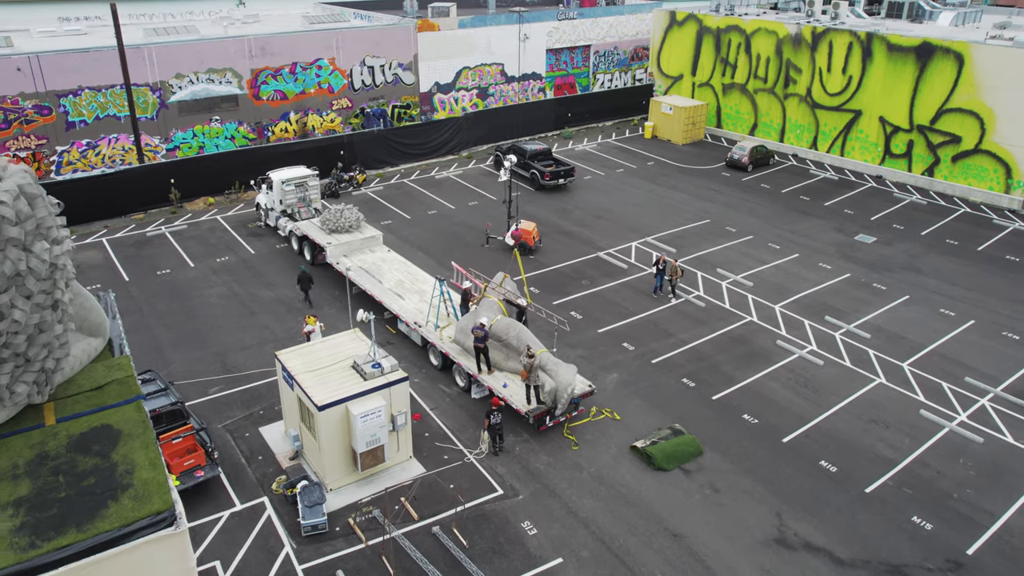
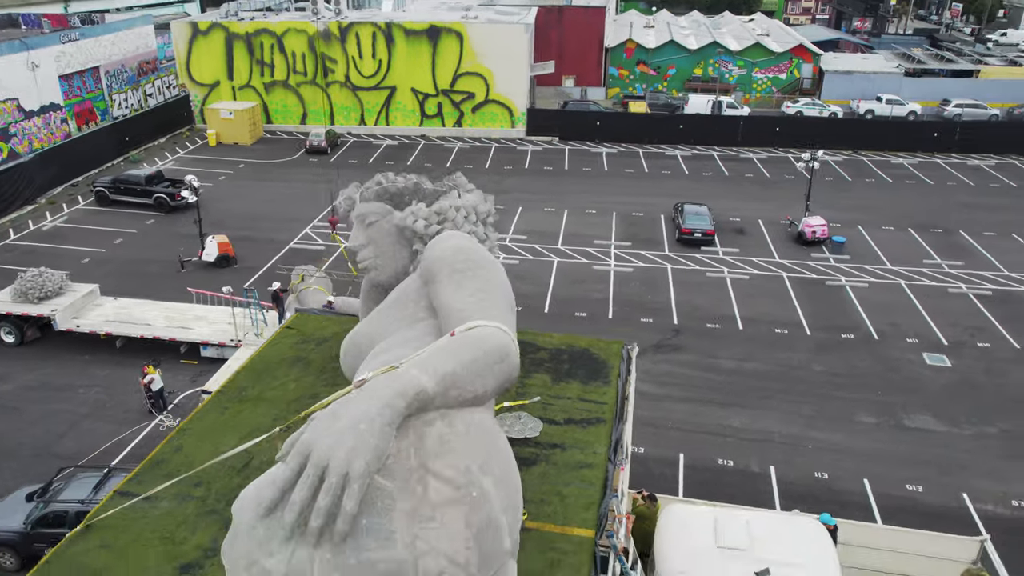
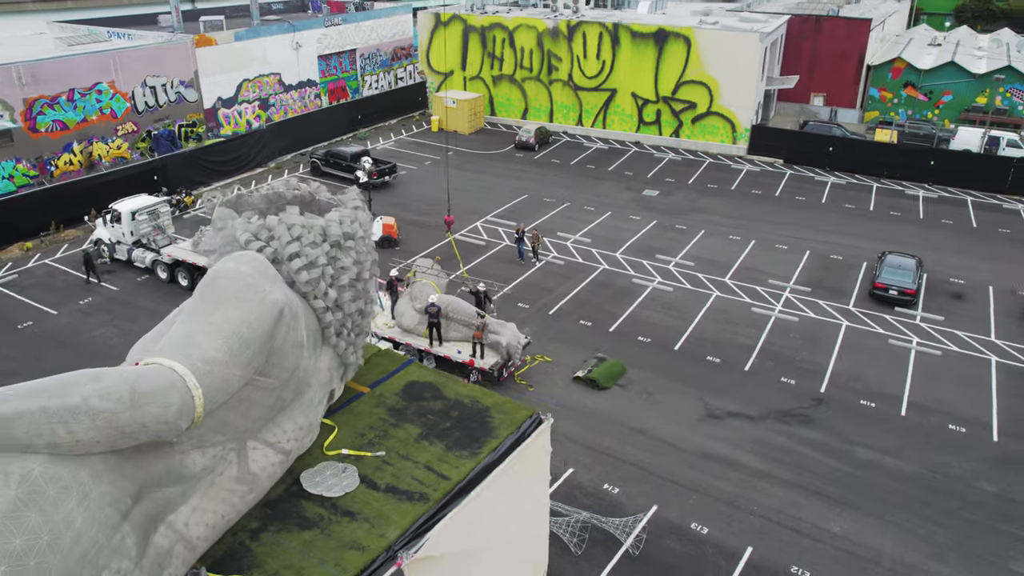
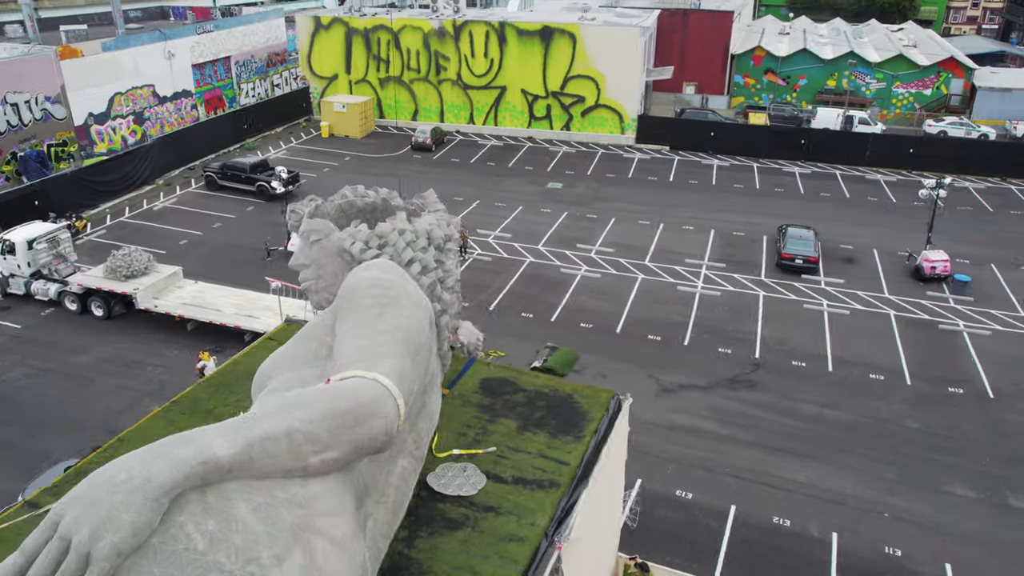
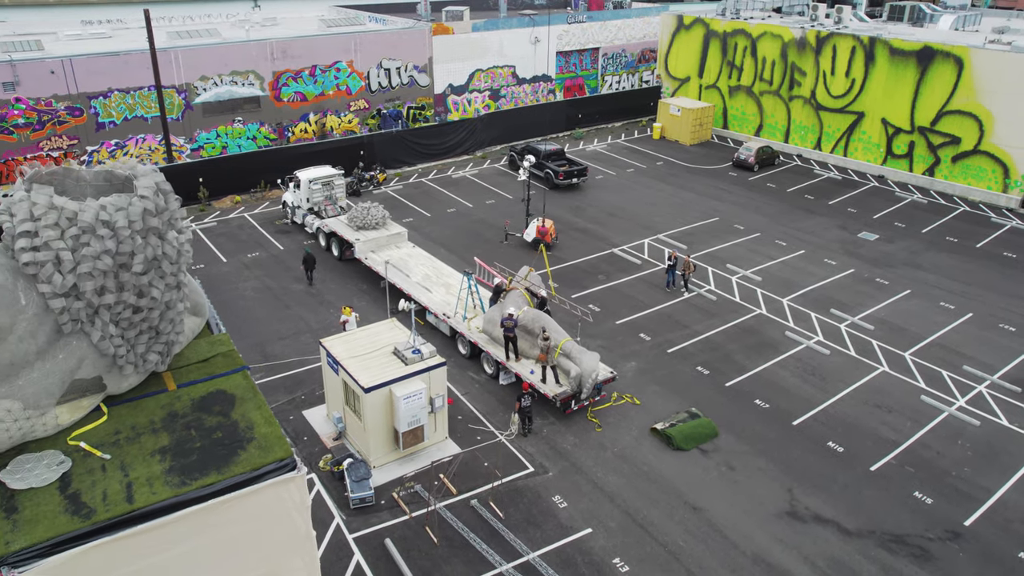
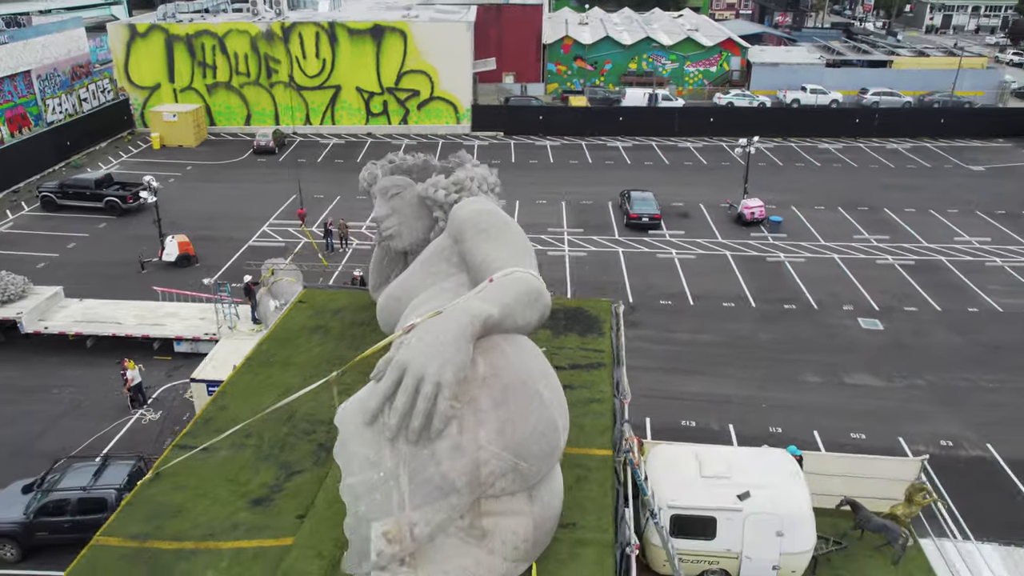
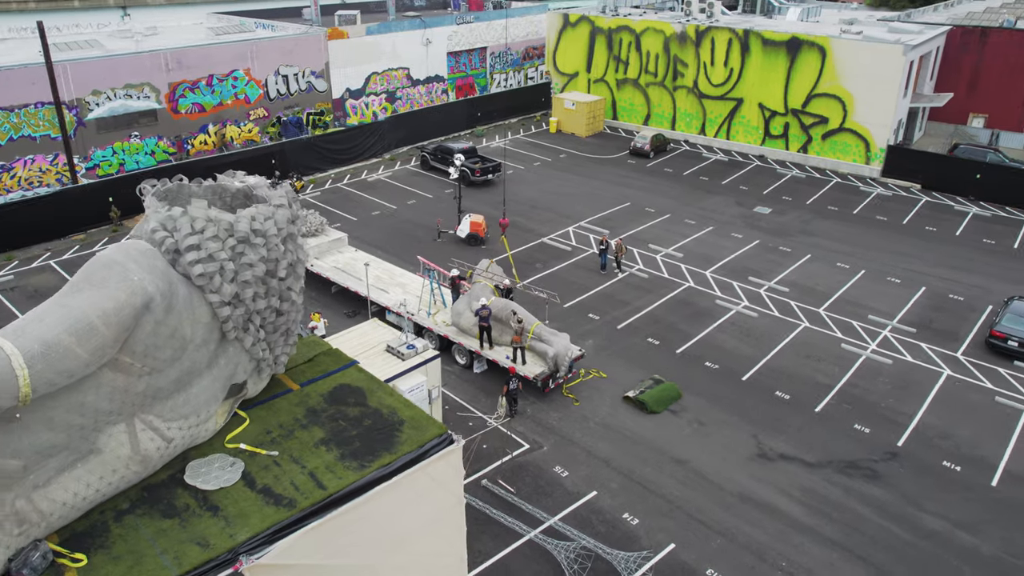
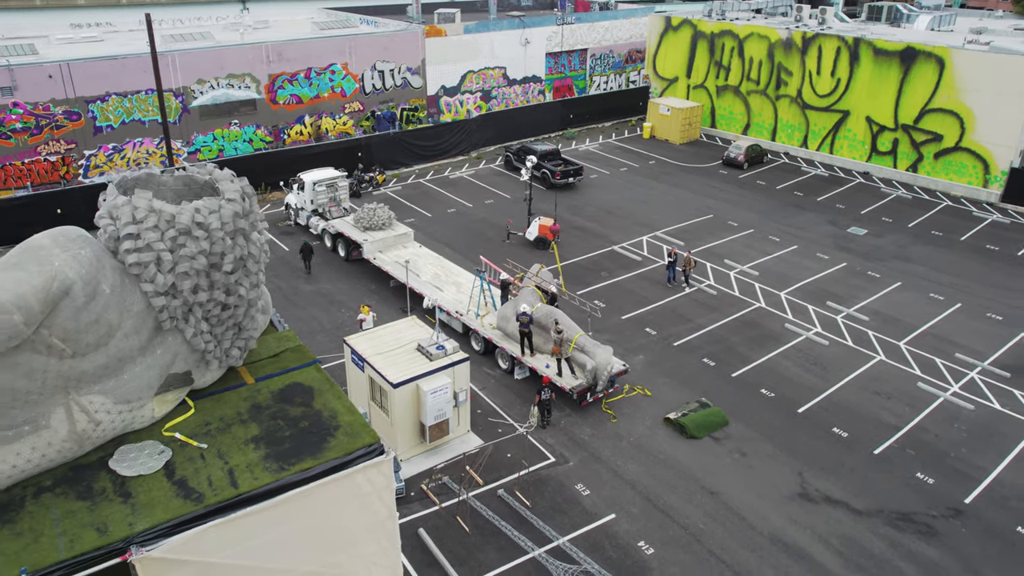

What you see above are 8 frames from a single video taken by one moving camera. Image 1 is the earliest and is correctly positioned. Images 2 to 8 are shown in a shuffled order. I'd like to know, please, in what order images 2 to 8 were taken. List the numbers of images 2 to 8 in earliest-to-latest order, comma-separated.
5, 8, 7, 3, 4, 2, 6
